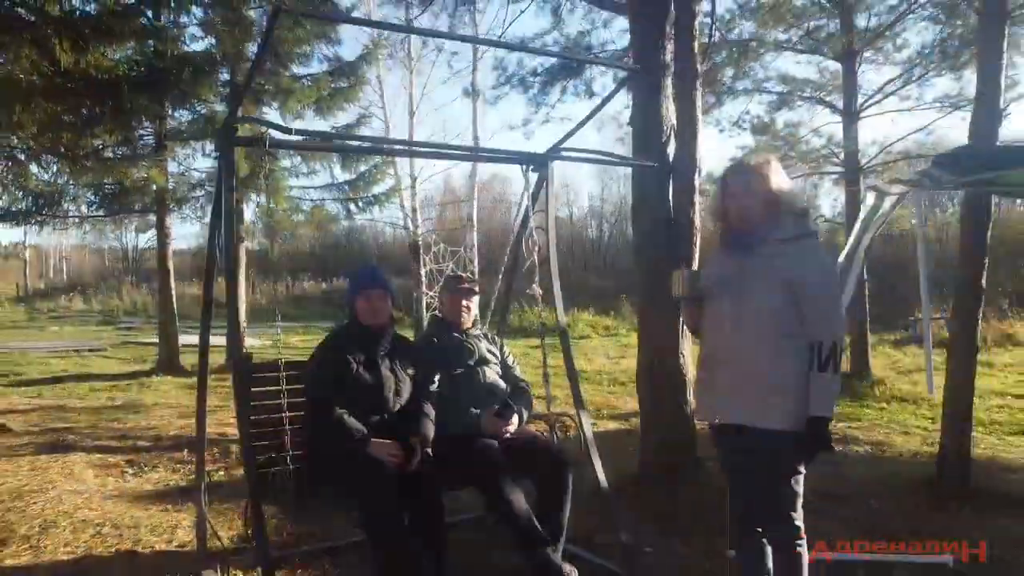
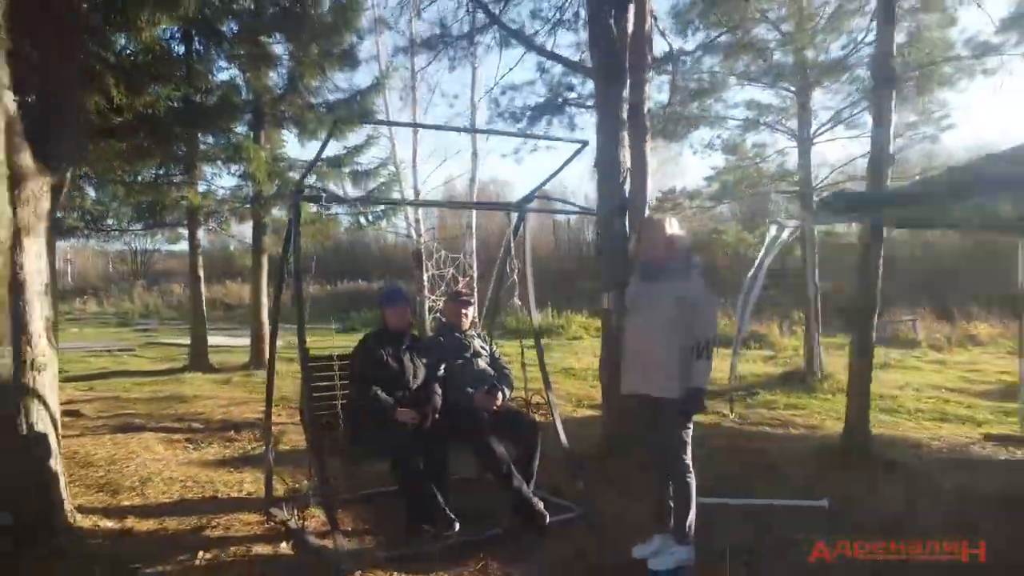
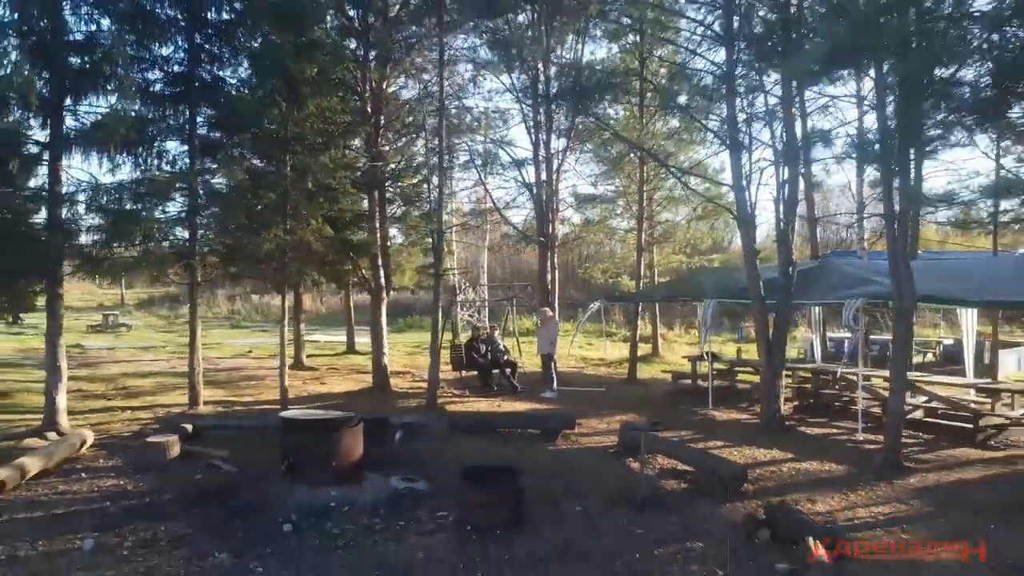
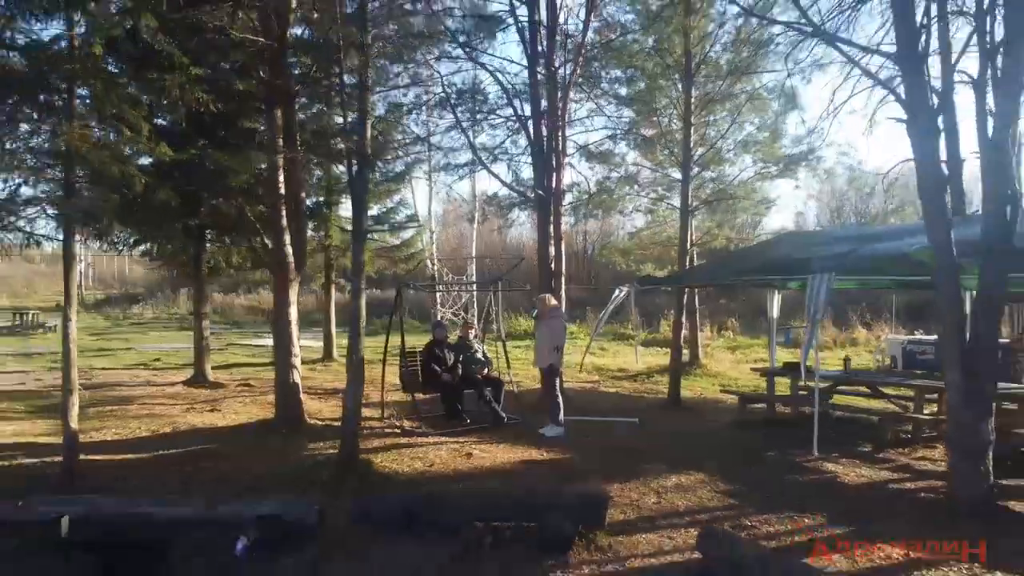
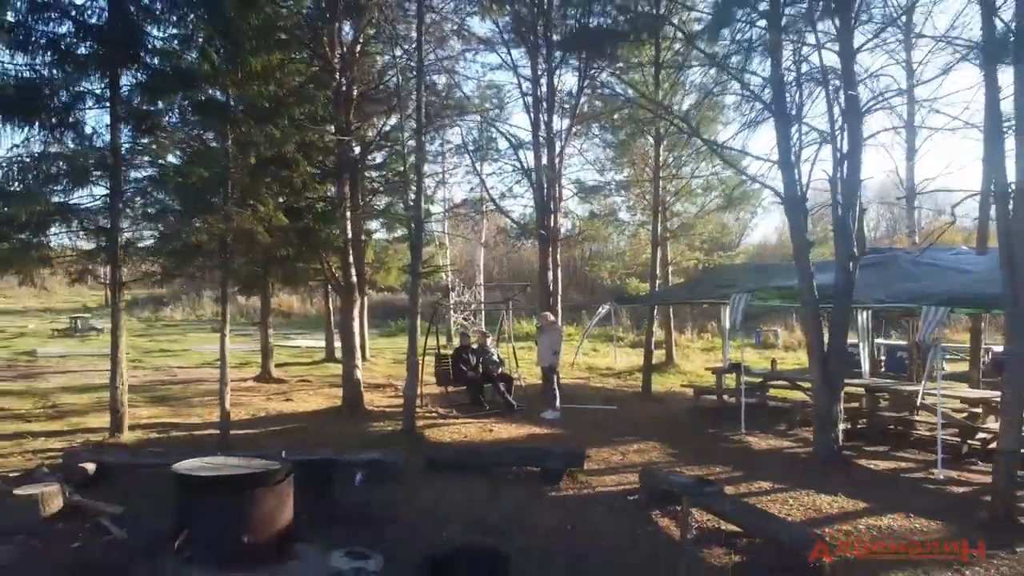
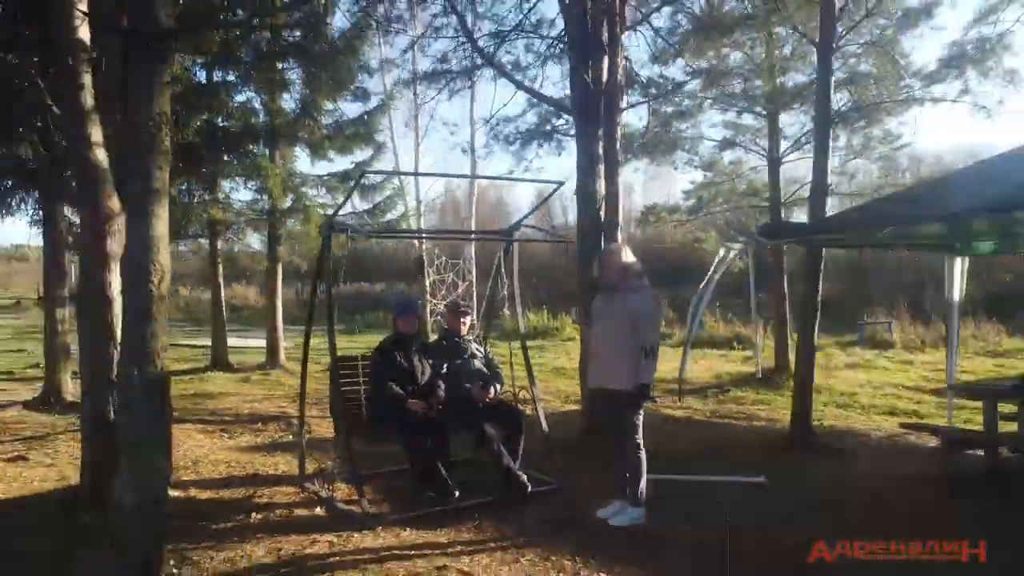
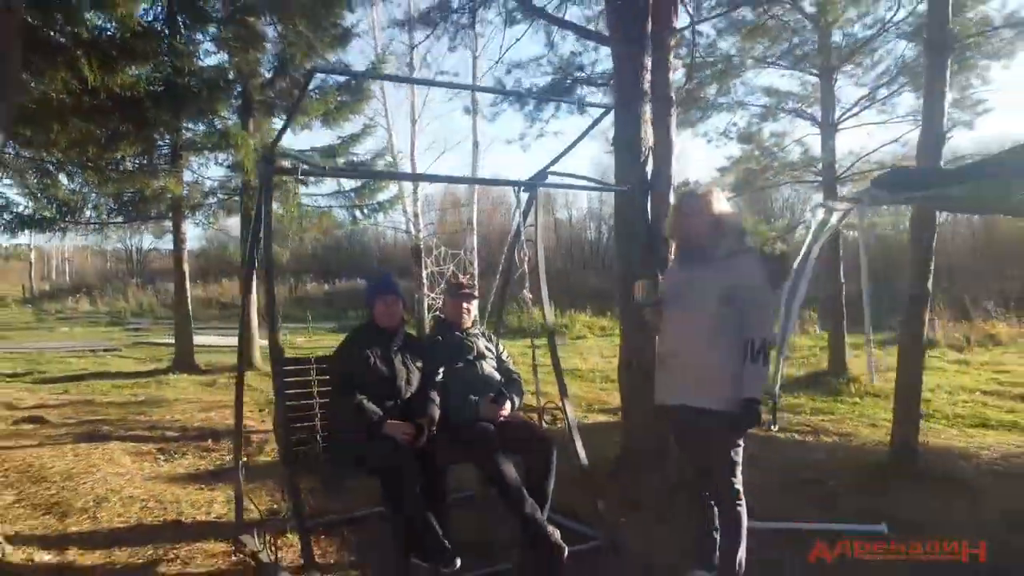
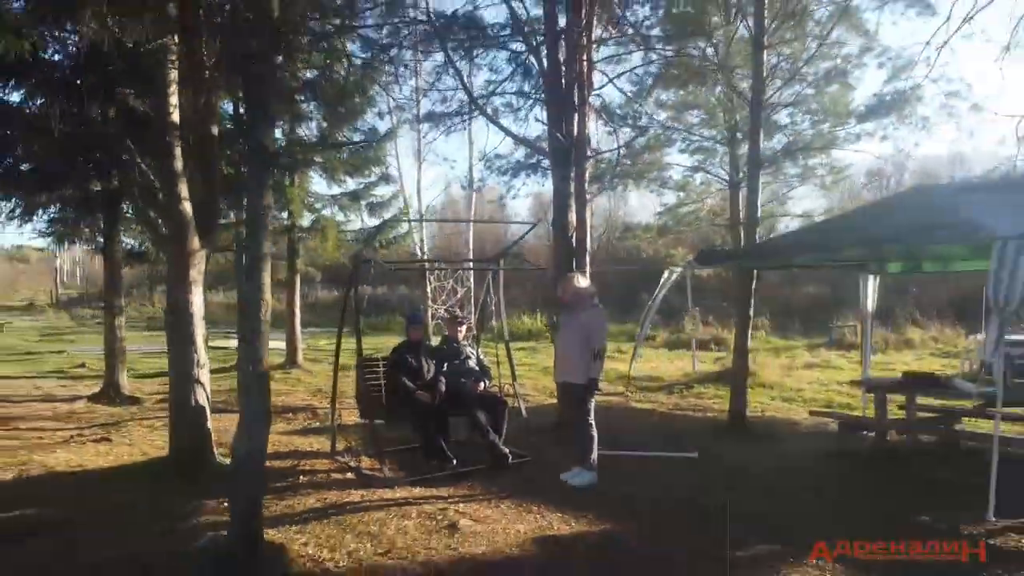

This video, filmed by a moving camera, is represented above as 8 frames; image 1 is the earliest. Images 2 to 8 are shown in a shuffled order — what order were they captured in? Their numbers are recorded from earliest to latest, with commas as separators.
7, 2, 6, 8, 4, 5, 3
